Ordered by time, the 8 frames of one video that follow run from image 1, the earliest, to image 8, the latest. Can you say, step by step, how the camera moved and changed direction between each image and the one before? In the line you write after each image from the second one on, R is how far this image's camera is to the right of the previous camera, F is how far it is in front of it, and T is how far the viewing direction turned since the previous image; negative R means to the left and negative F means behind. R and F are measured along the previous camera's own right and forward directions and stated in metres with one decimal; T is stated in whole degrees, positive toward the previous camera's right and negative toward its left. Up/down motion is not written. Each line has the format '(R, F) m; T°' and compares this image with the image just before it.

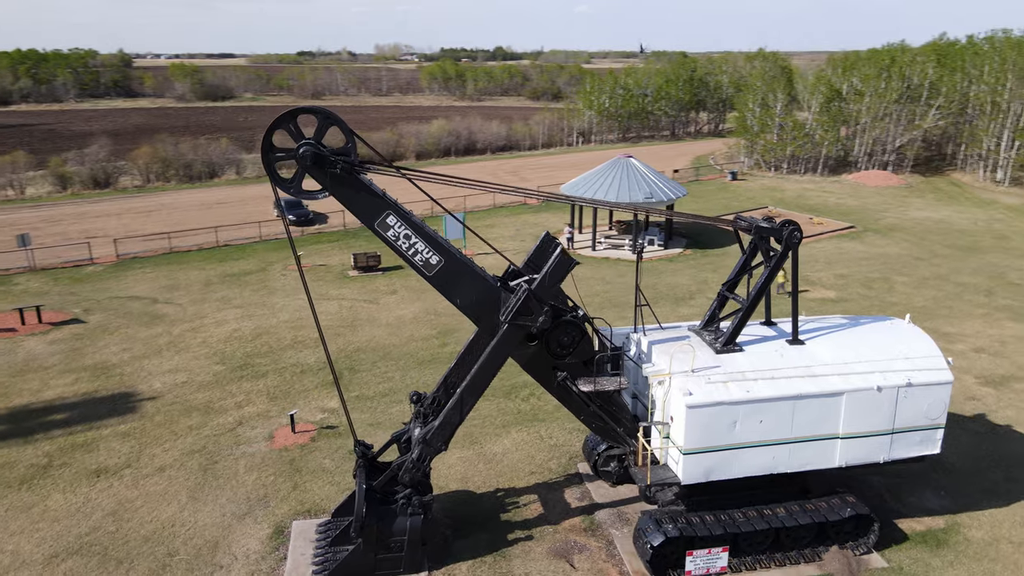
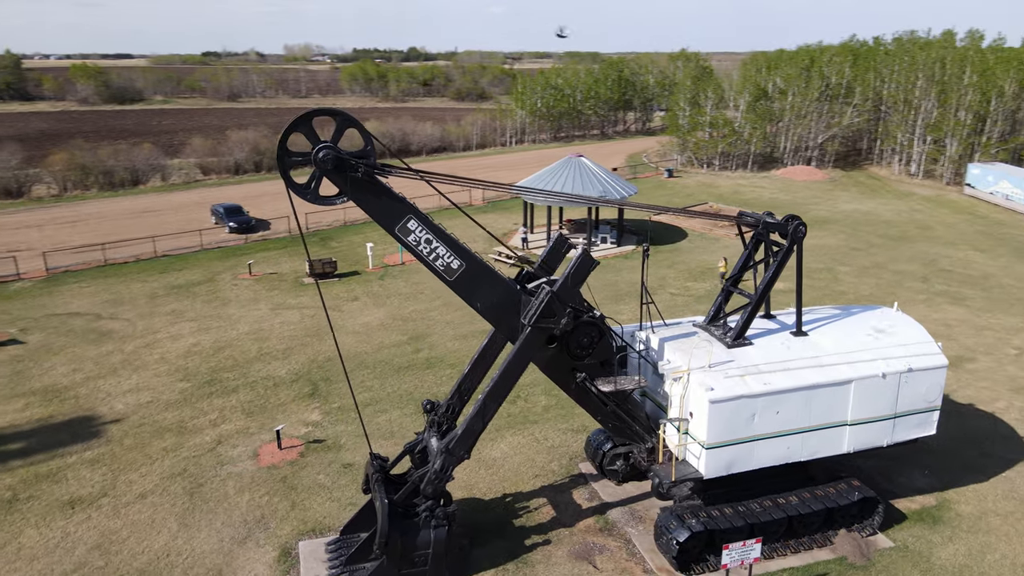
(-1.6, +0.3) m; +6°
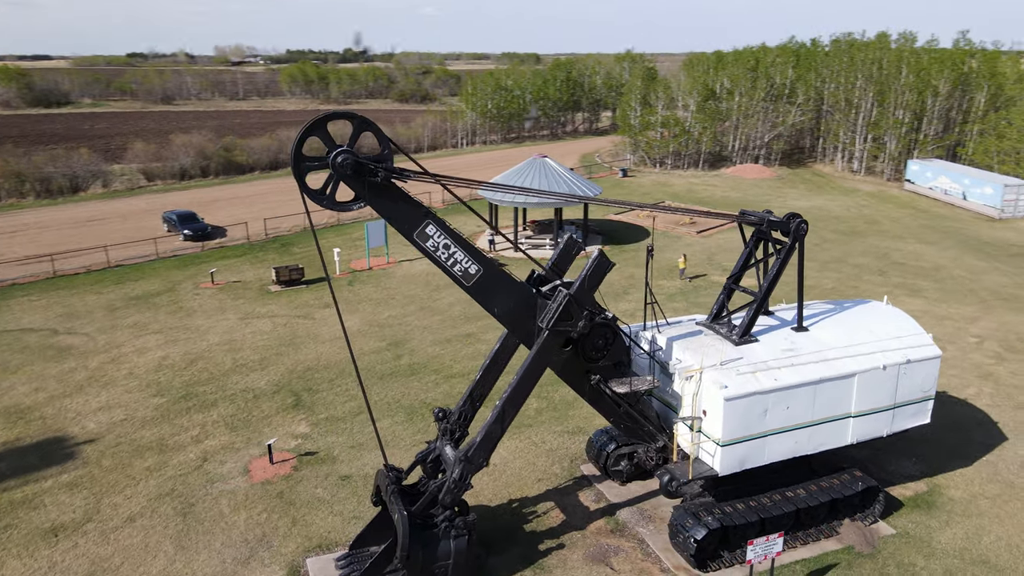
(-1.2, +0.2) m; +4°
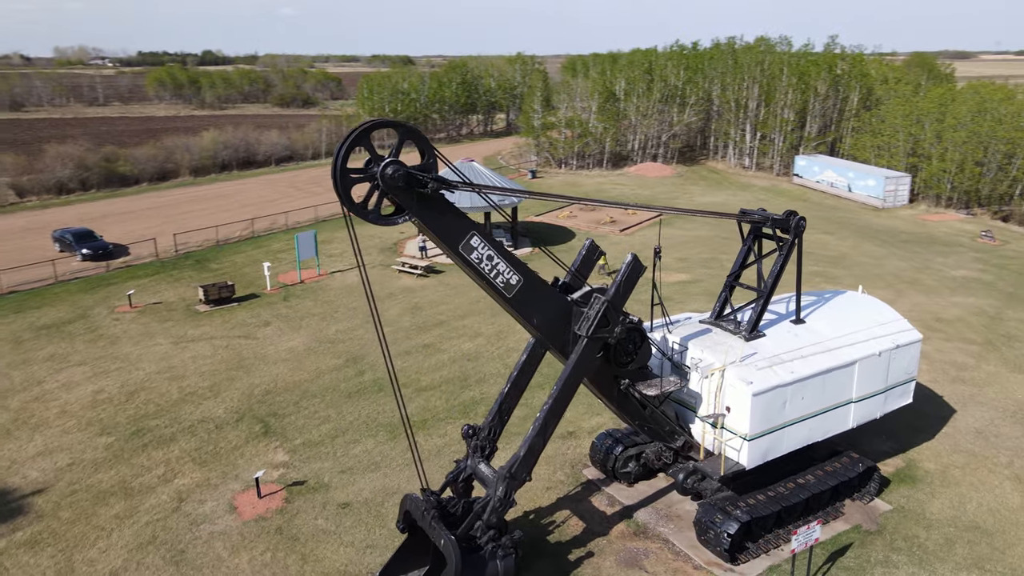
(-2.4, +0.5) m; +9°
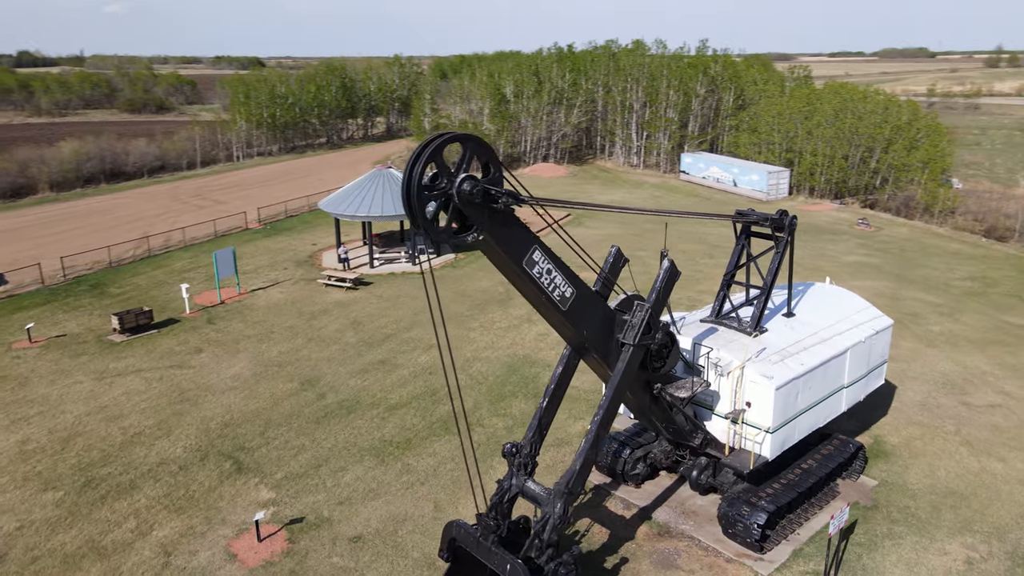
(-2.7, +0.5) m; +10°
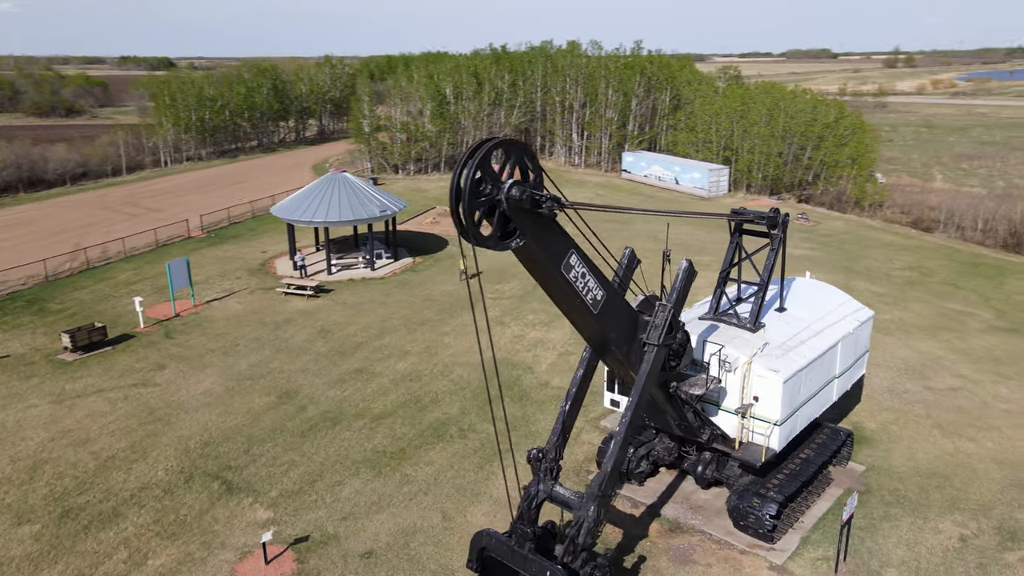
(-1.5, +0.2) m; +6°
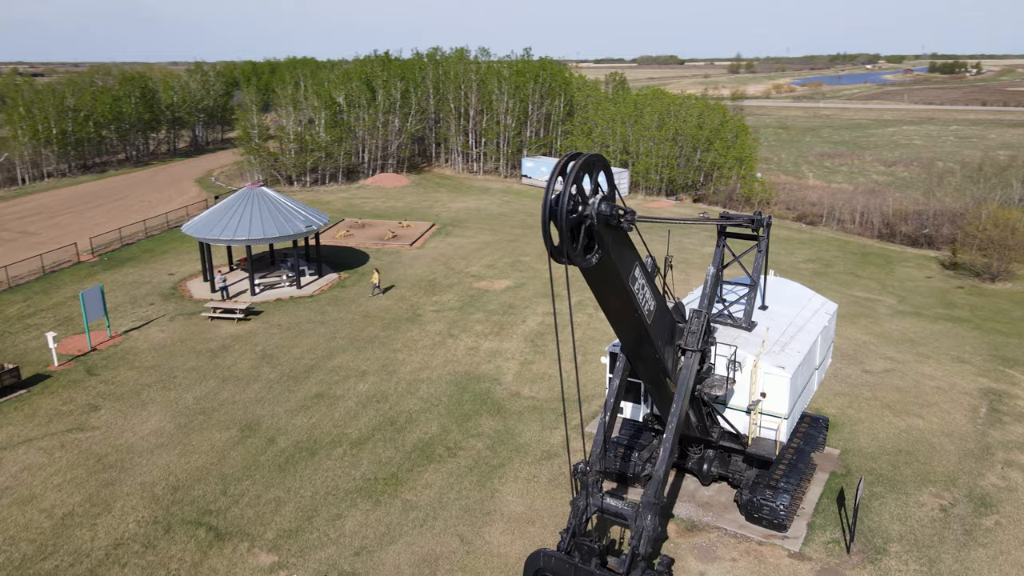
(-2.6, +0.4) m; +10°
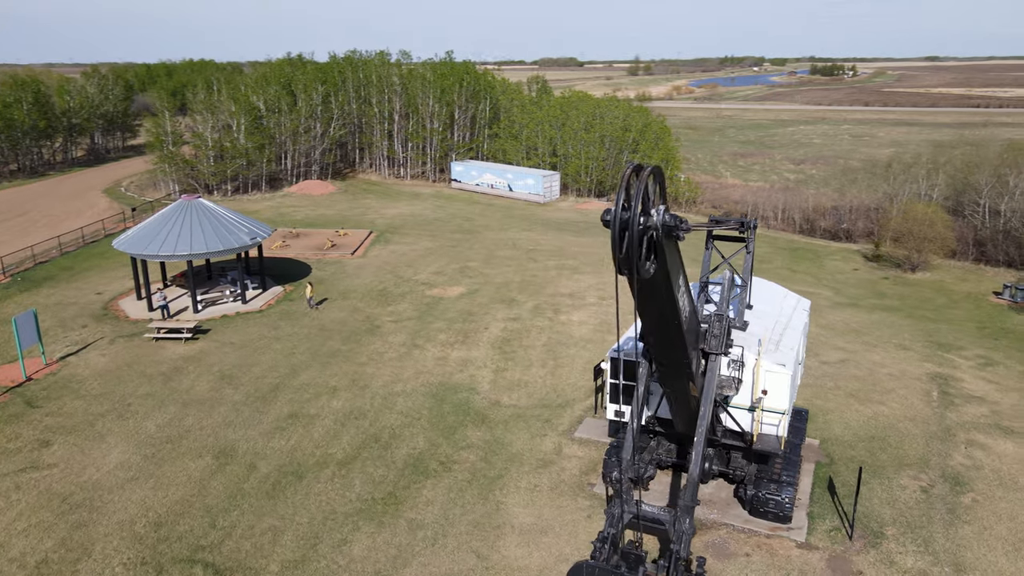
(-1.9, +0.3) m; +7°
